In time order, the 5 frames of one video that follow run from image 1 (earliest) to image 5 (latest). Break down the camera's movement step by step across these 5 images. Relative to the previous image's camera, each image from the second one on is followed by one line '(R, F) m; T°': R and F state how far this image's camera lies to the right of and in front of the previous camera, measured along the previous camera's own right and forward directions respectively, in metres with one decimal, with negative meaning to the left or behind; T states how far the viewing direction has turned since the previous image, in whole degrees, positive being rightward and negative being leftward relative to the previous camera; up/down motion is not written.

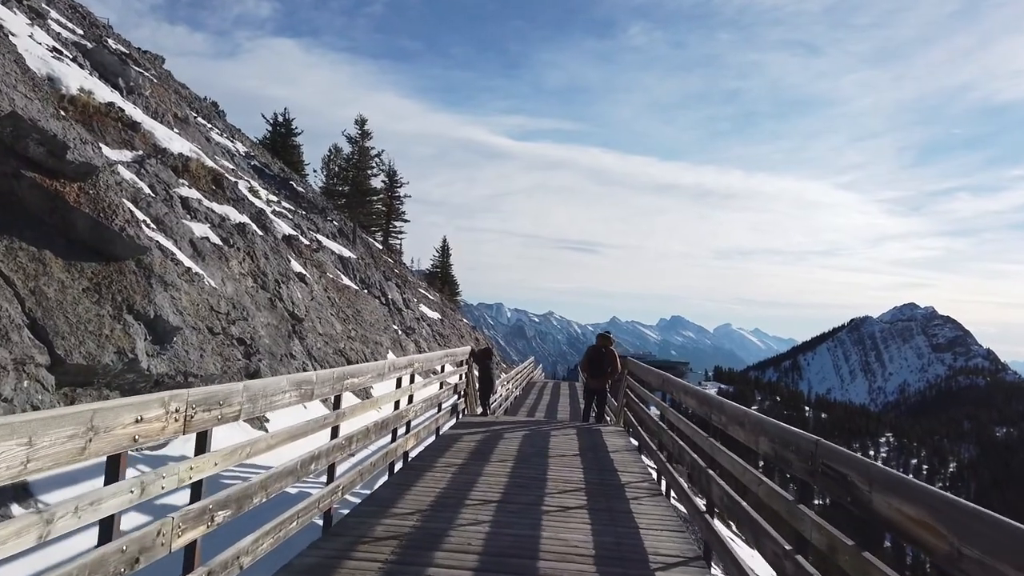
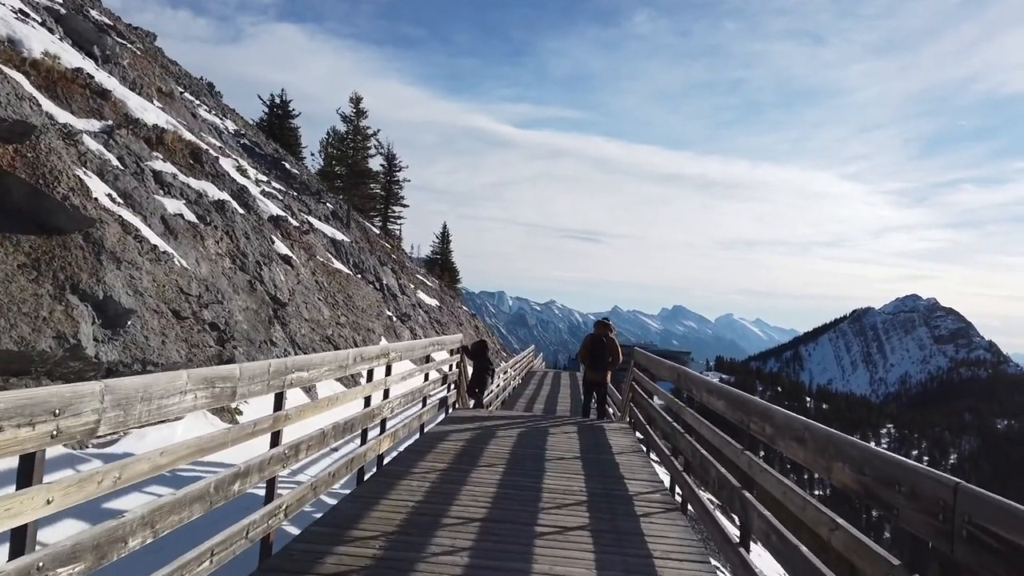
(+0.1, +1.1) m; 0°
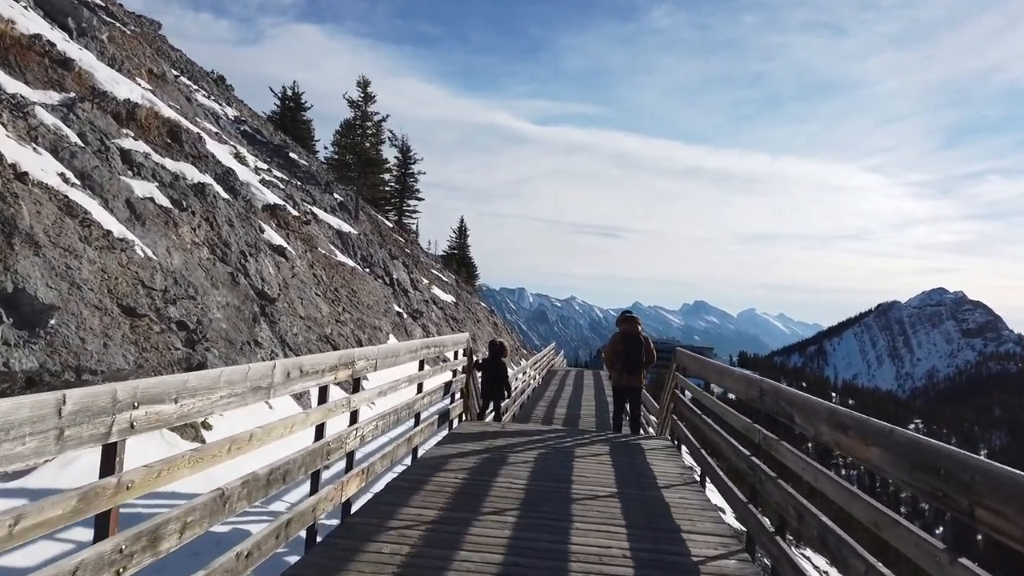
(+0.1, +1.9) m; -2°
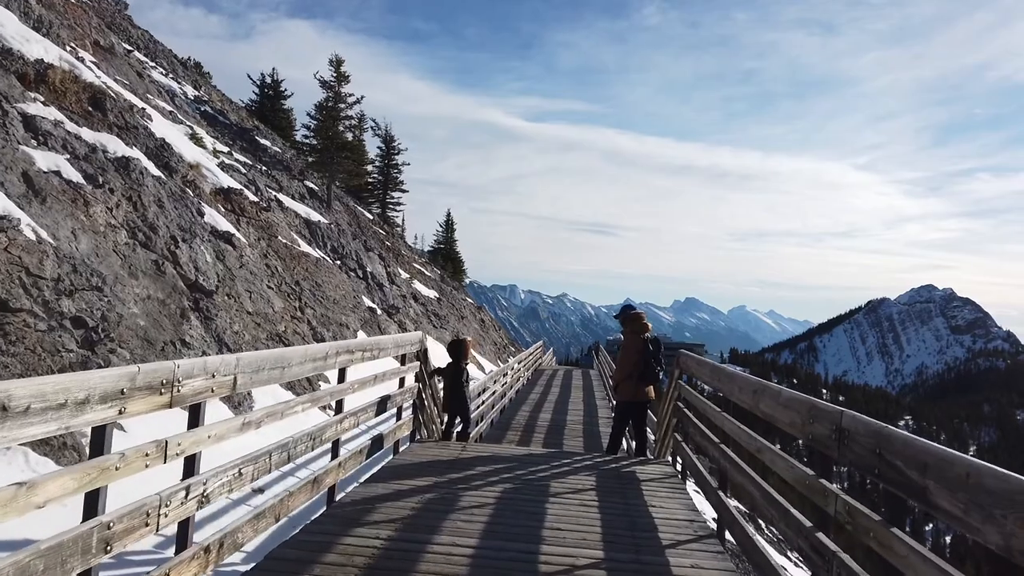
(+0.3, +1.8) m; +1°
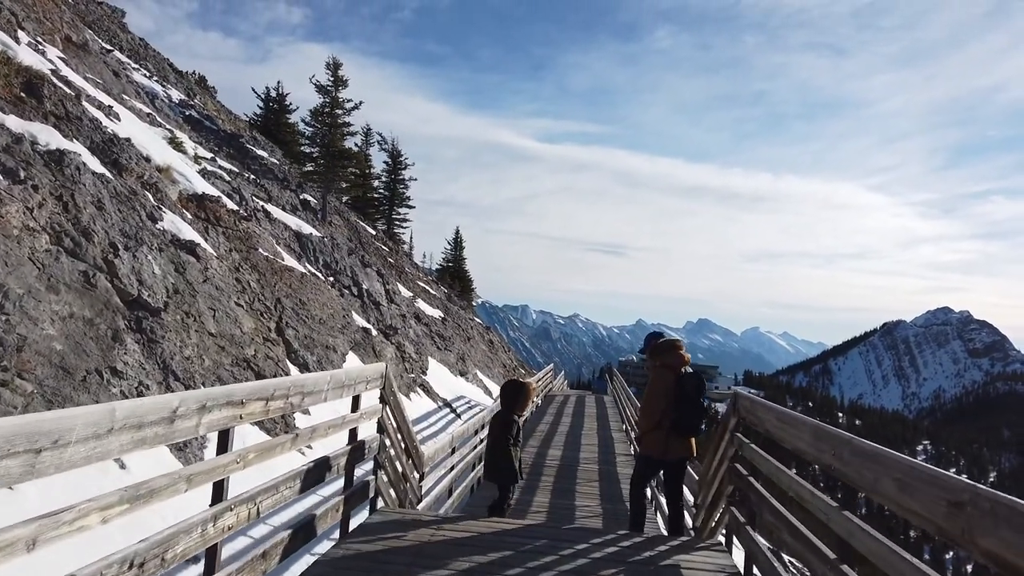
(+0.1, +1.9) m; -1°
